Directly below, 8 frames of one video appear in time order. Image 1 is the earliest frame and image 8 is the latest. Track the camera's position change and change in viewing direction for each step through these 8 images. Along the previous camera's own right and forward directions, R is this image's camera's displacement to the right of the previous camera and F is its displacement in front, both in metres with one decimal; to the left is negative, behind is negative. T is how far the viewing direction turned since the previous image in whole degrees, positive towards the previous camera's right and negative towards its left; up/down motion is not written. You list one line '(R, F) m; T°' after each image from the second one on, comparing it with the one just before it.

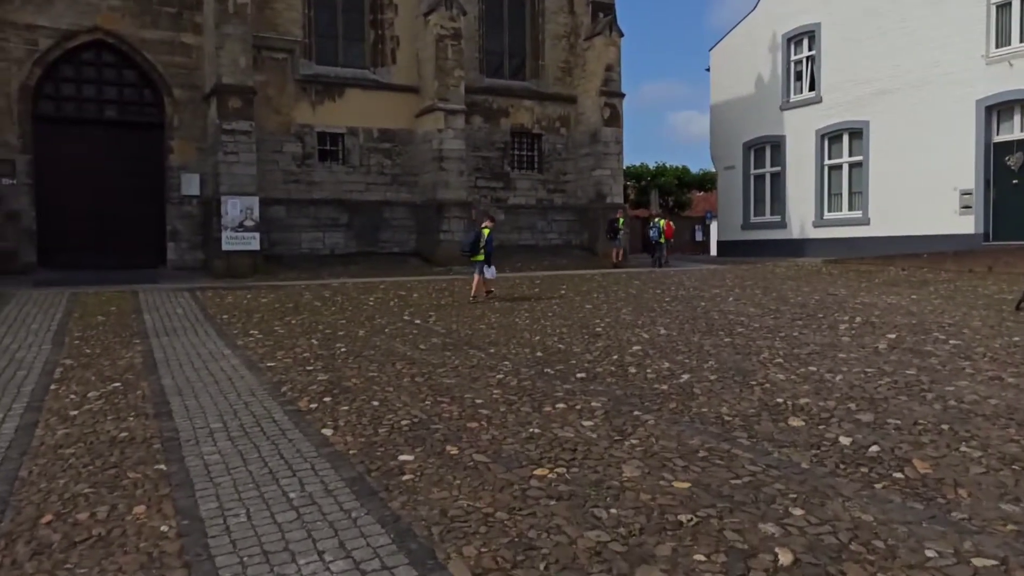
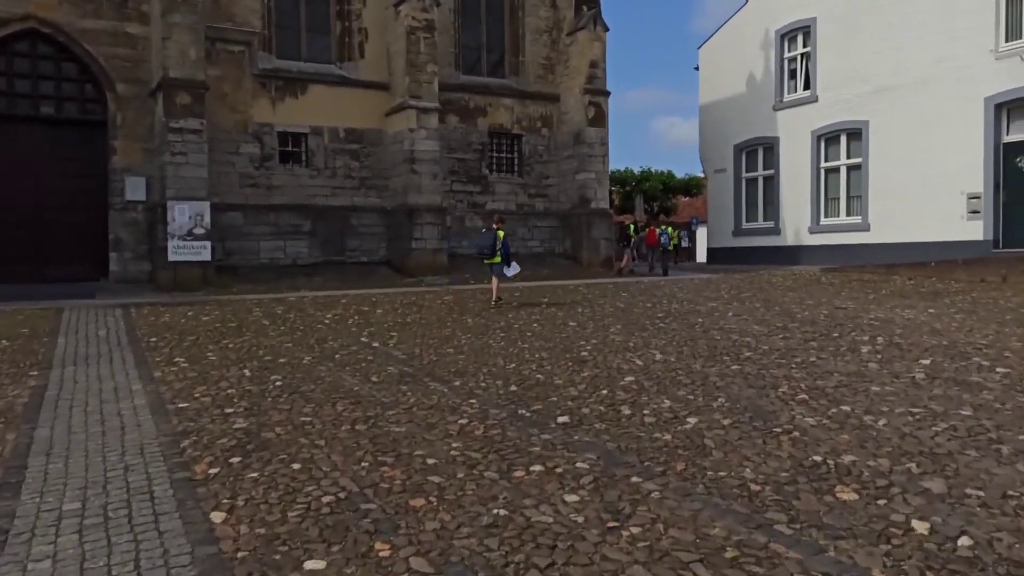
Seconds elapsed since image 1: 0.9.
(+0.2, +1.5) m; +1°
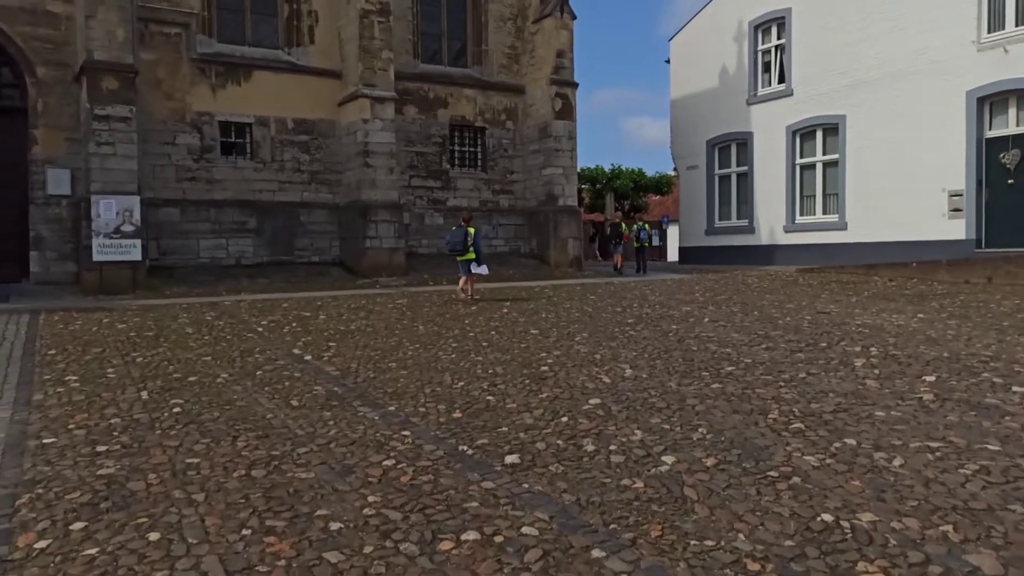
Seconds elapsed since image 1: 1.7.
(+0.2, +1.2) m; +2°
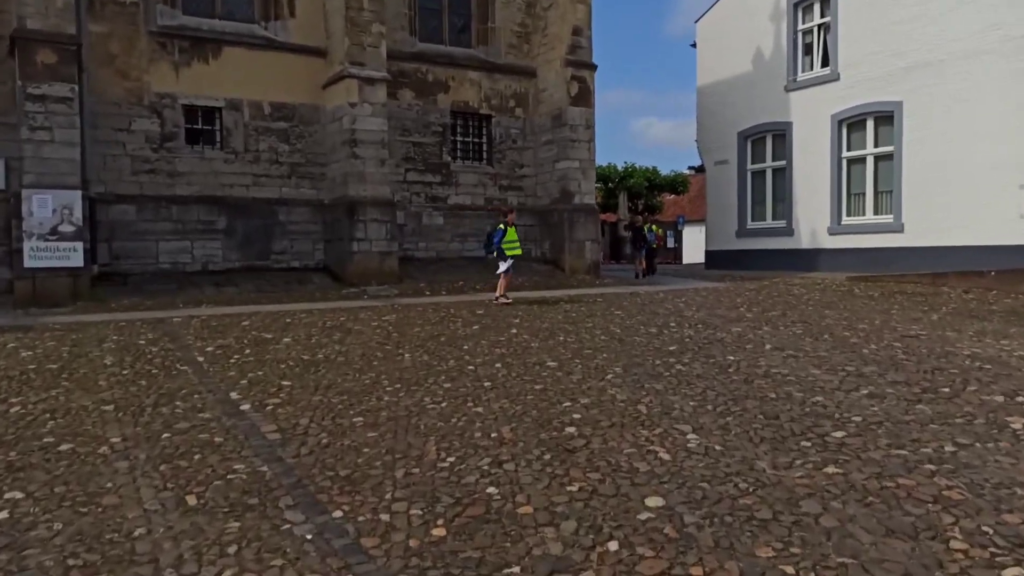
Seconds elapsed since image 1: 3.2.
(0.0, +2.4) m; -1°
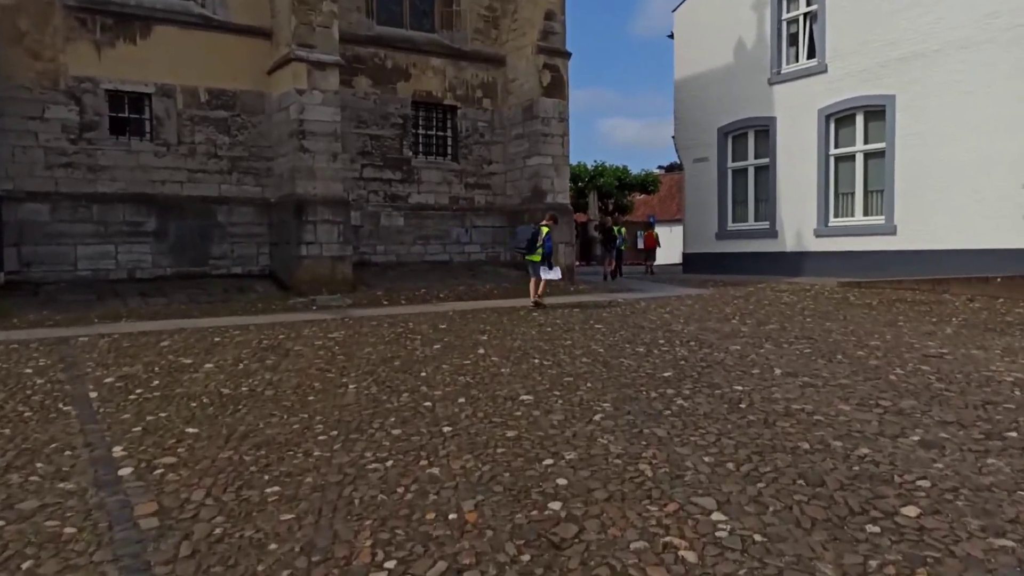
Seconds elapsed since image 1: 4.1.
(0.0, +1.5) m; +2°
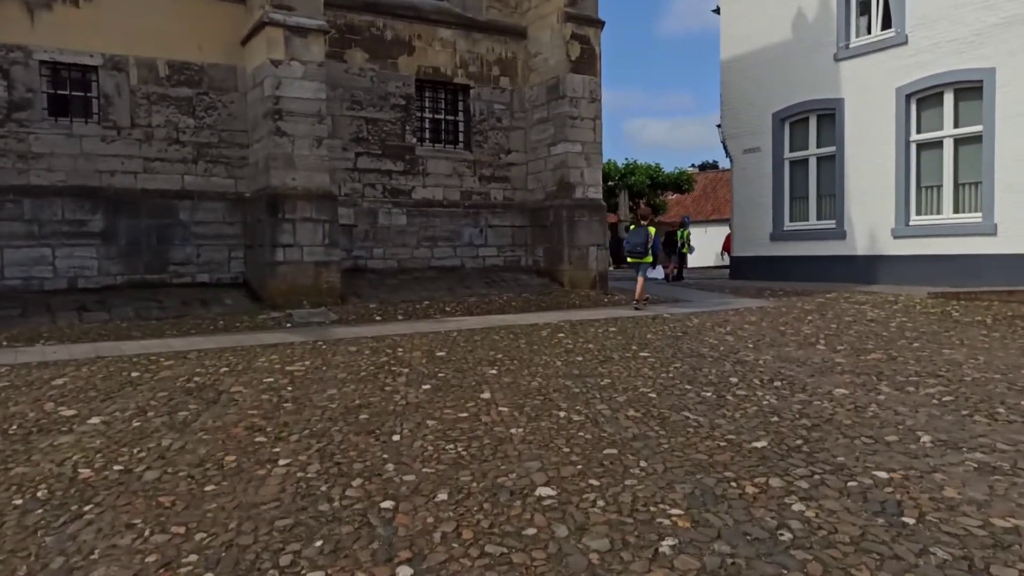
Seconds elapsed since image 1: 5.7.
(+0.1, +2.5) m; -2°
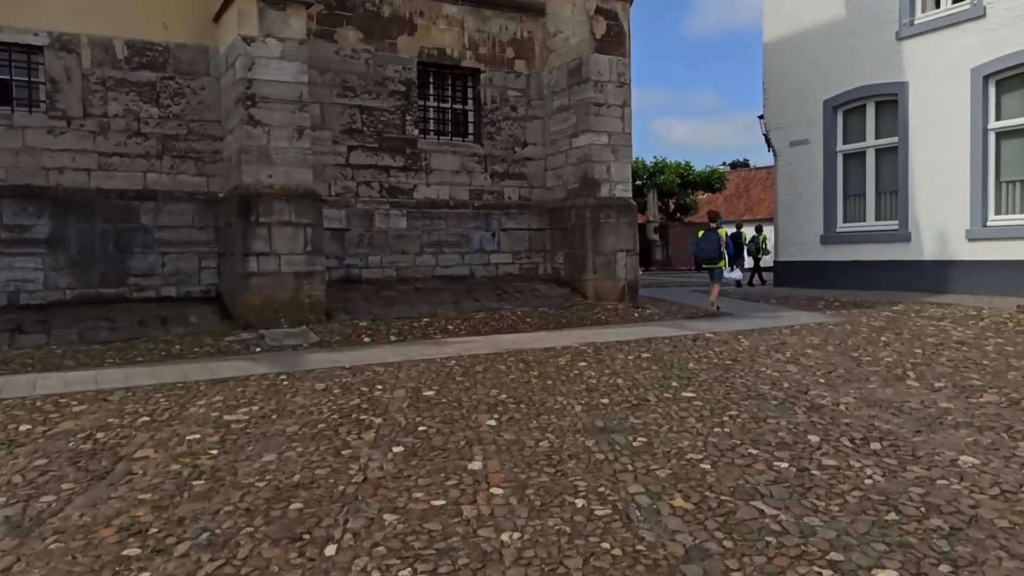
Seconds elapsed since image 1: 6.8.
(+0.2, +1.8) m; -2°
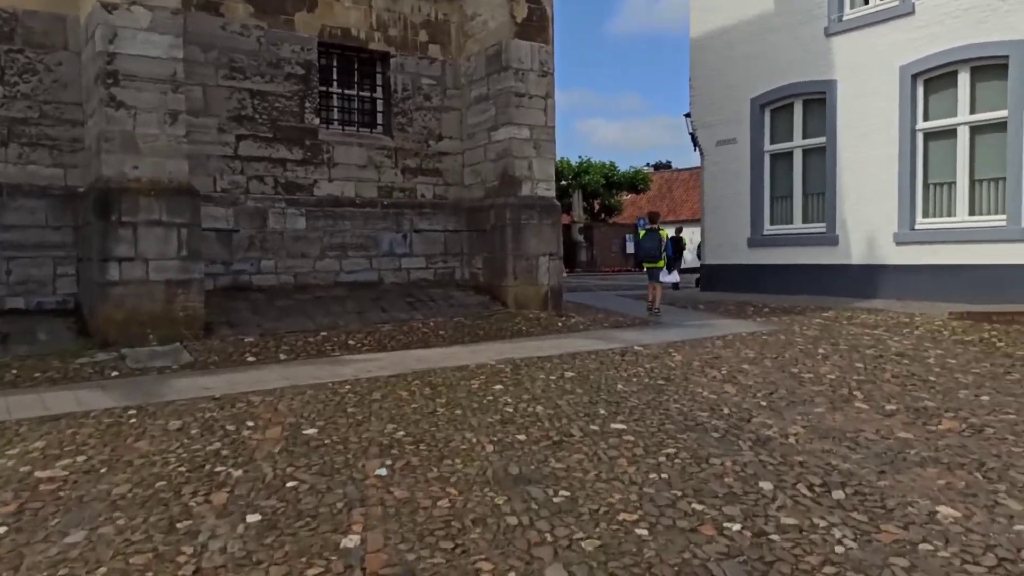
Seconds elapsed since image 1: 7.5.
(+0.2, +1.0) m; +6°
